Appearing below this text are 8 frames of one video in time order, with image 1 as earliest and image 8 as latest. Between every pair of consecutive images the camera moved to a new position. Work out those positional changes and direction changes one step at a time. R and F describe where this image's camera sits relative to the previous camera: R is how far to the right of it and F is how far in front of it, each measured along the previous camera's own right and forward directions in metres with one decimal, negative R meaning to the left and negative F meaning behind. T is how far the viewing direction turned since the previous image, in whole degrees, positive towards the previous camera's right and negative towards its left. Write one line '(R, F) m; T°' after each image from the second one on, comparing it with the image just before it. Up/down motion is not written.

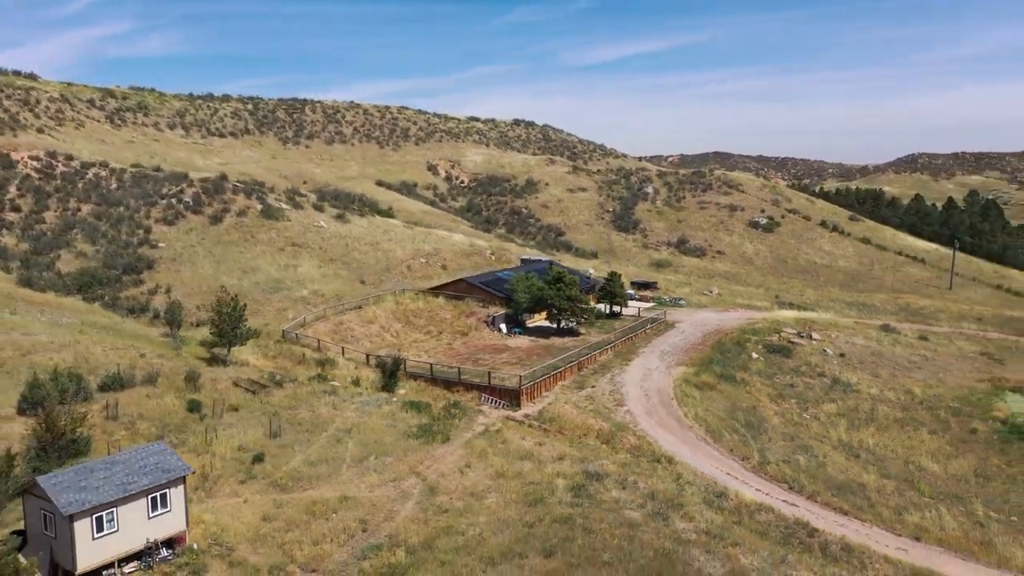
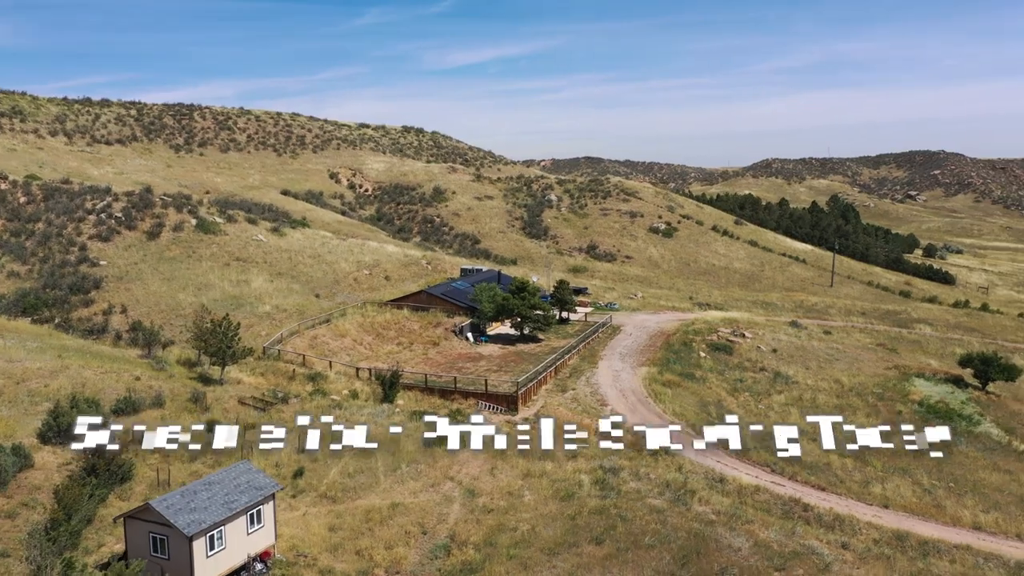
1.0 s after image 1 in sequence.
(-4.8, -1.6) m; +9°
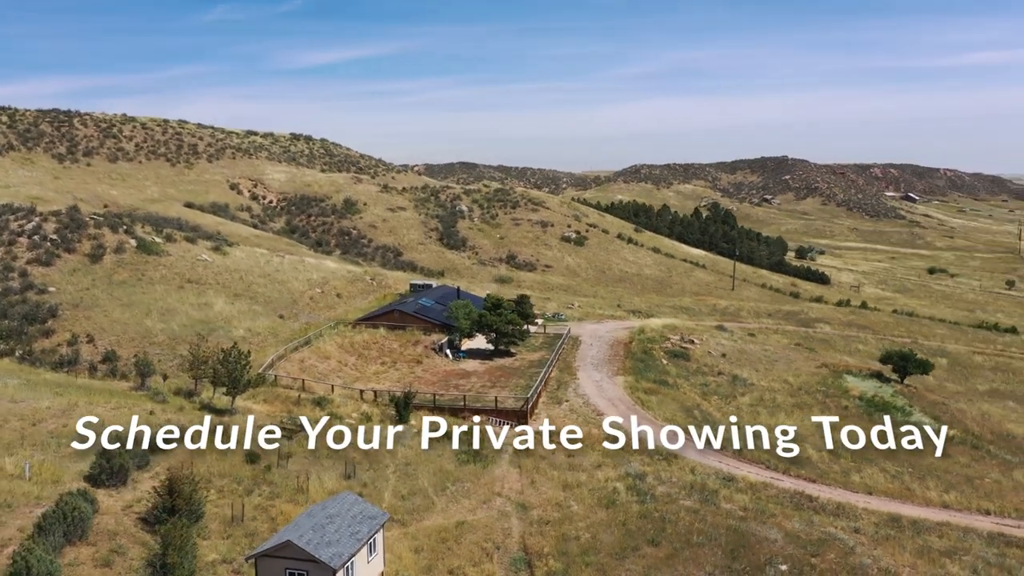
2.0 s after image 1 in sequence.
(-5.7, -1.0) m; +10°
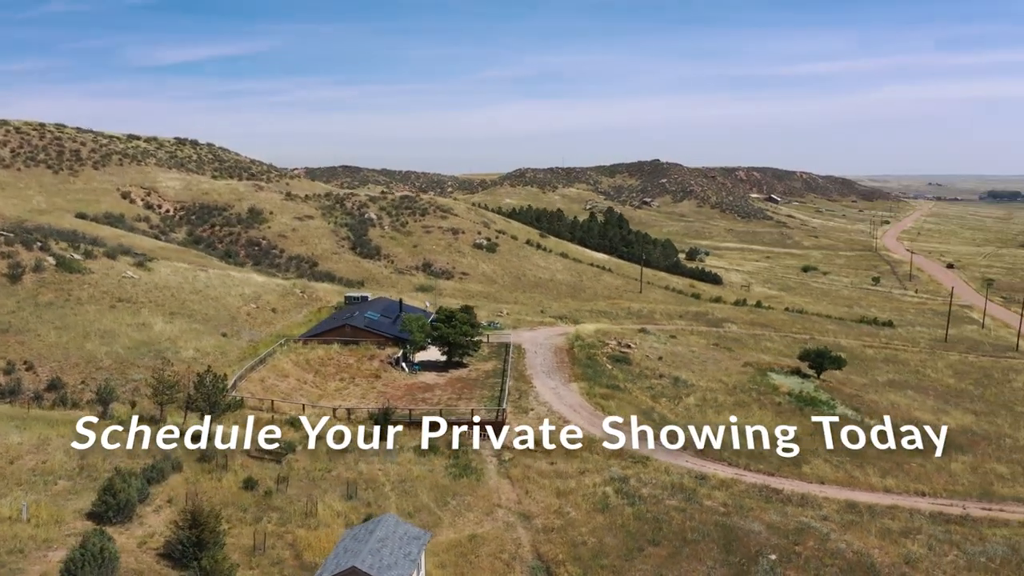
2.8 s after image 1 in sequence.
(-3.9, -0.6) m; +9°
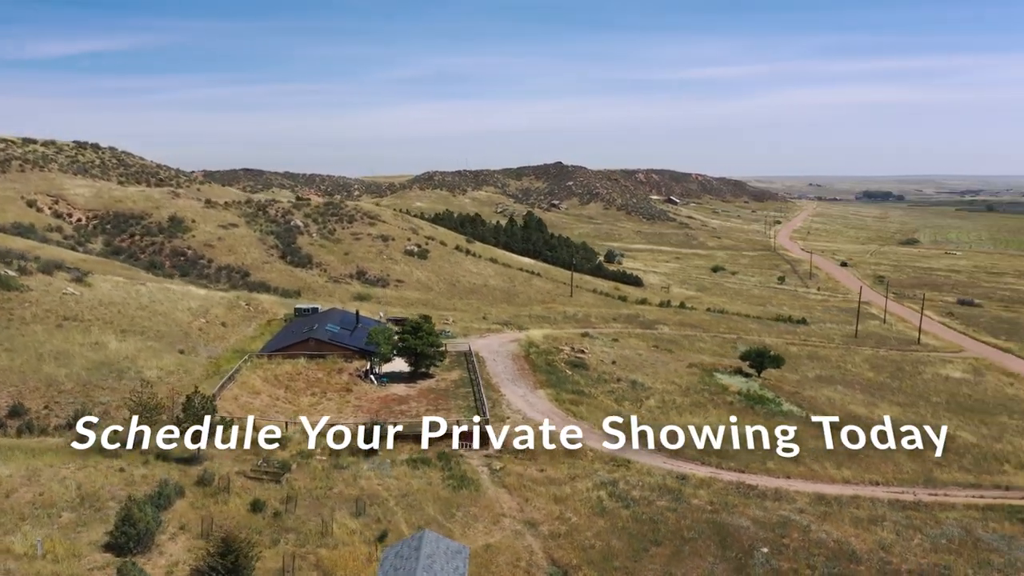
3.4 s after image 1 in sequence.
(-3.4, -0.5) m; +7°
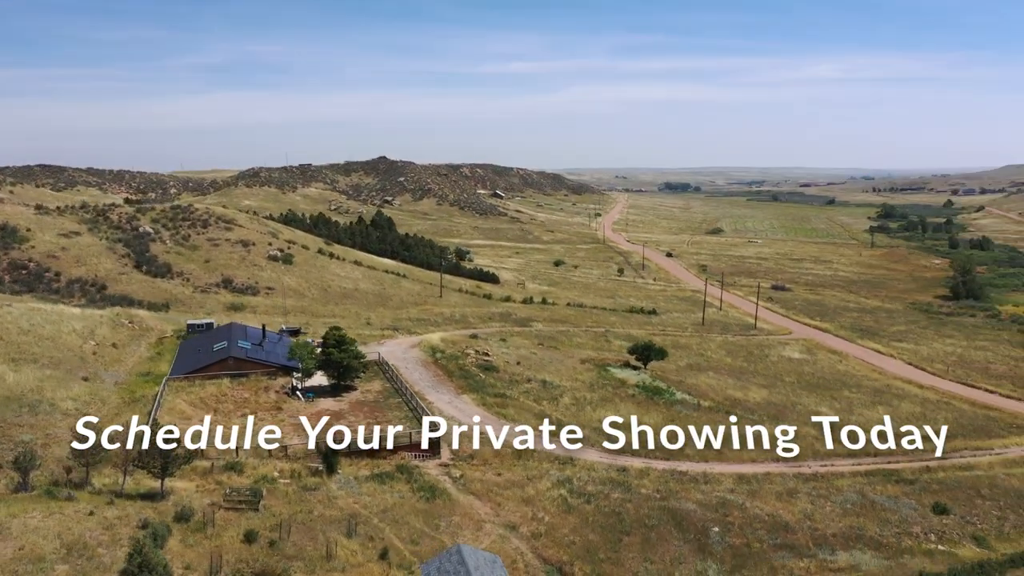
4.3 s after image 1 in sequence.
(-5.4, -0.8) m; +13°
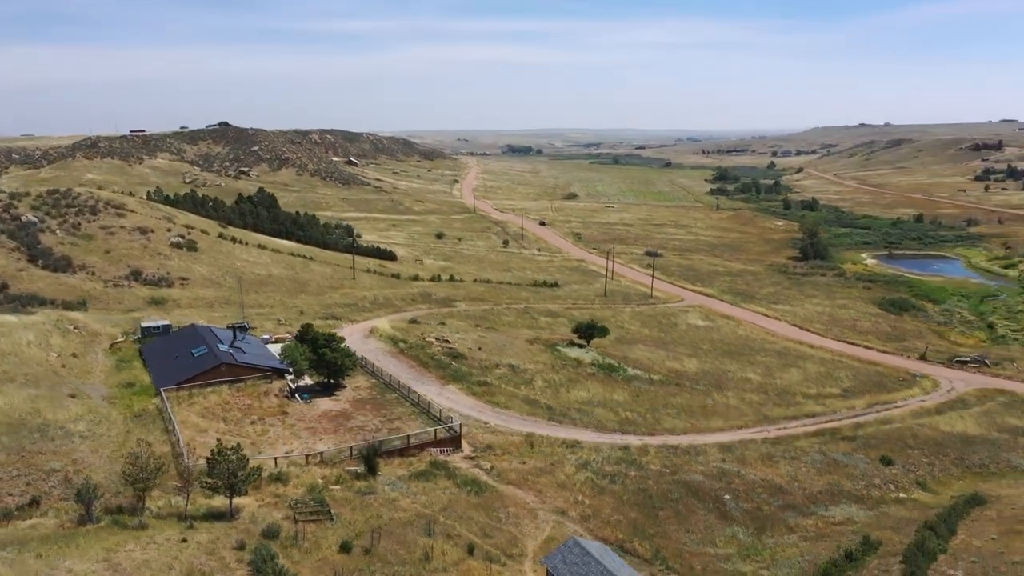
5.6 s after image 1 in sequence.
(-7.5, -1.2) m; +11°
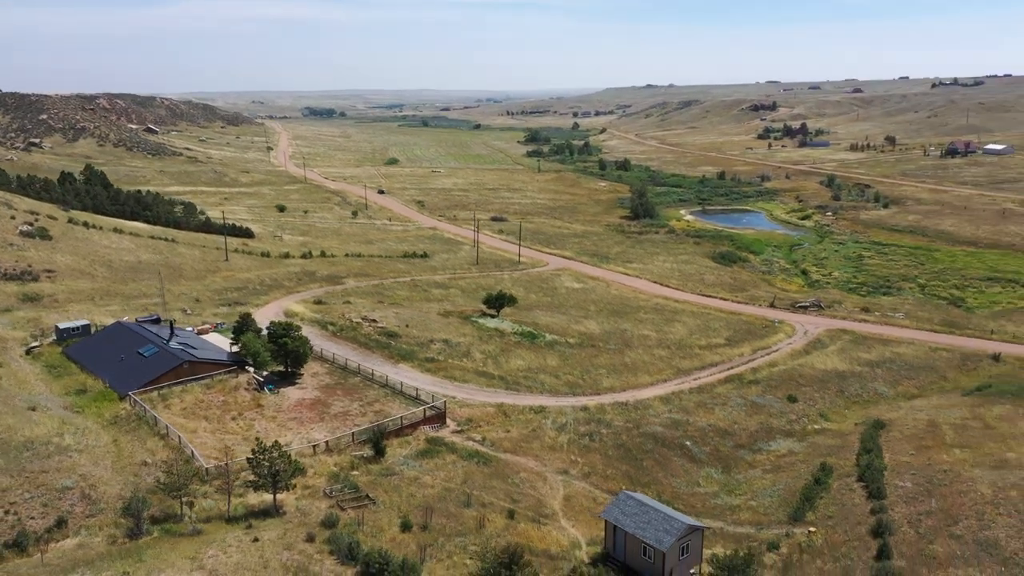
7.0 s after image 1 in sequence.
(-7.8, -1.4) m; +13°
